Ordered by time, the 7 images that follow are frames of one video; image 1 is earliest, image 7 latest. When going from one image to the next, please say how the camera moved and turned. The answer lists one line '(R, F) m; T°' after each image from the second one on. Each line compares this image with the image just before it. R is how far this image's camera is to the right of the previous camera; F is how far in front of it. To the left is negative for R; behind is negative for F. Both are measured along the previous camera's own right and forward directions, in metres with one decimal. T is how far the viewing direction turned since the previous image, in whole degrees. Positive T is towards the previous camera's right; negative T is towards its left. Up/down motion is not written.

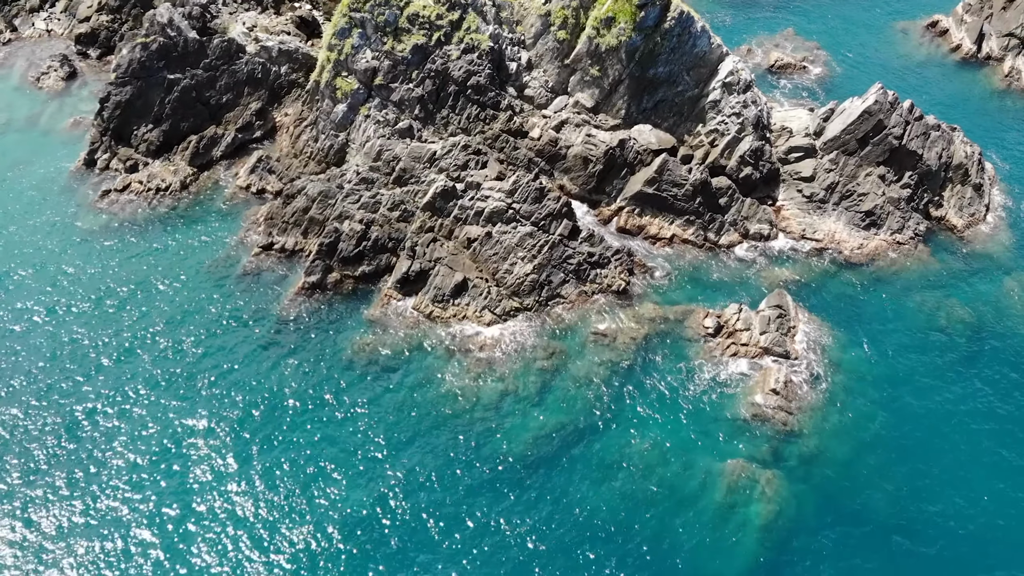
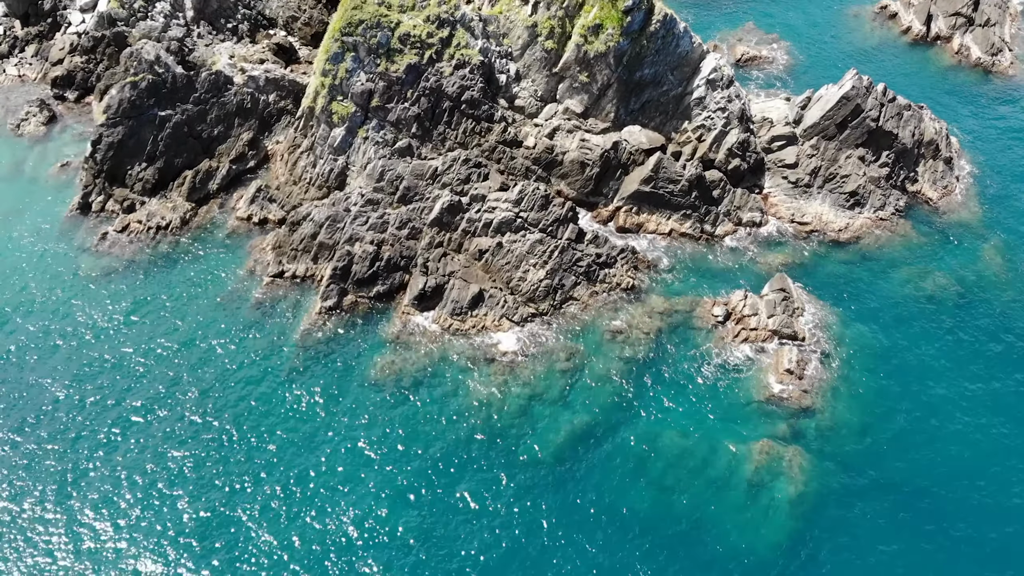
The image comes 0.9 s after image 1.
(-3.1, -0.7) m; +4°
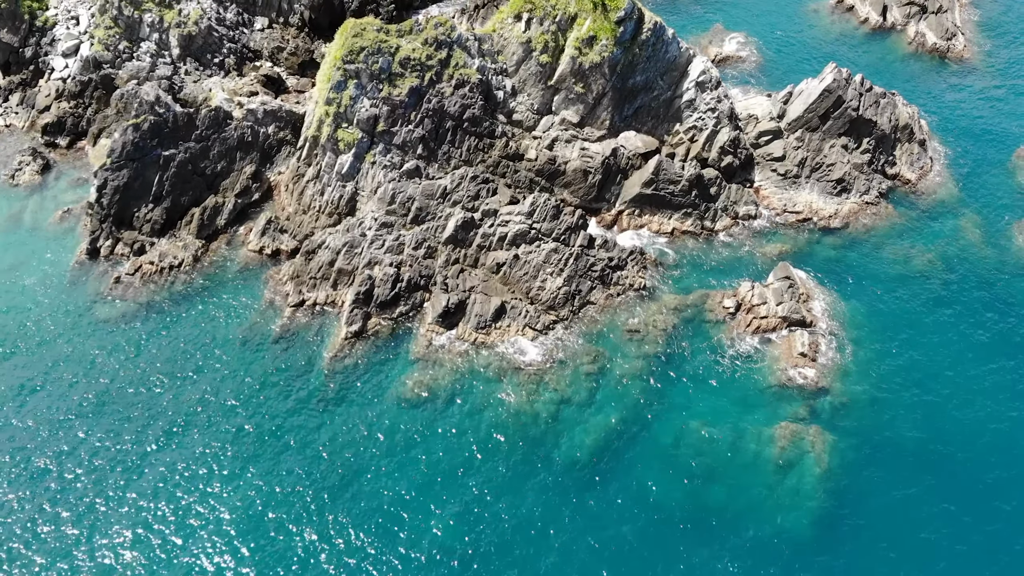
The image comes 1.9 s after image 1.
(-3.2, -0.8) m; +4°
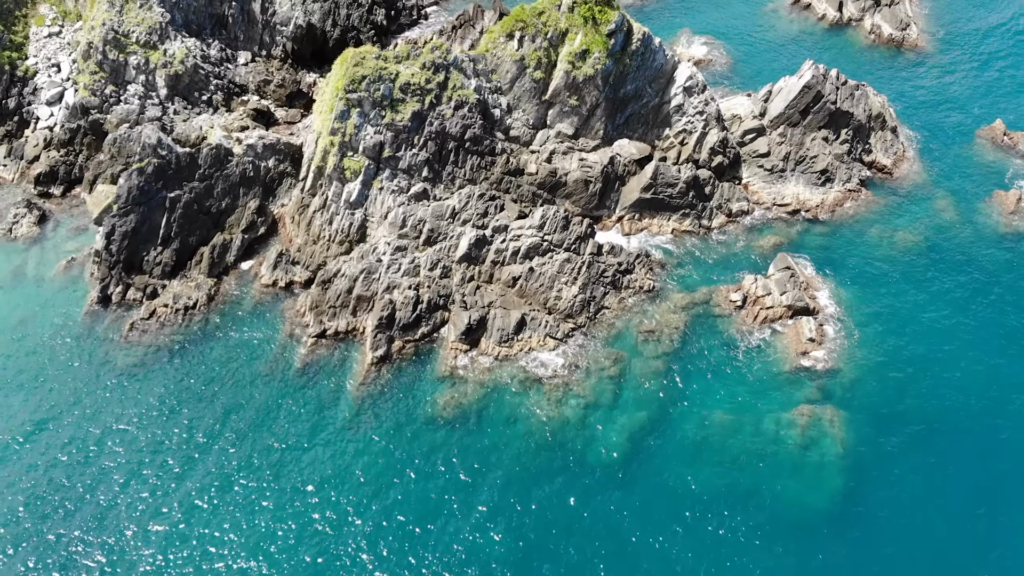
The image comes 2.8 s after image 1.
(-3.2, -0.7) m; +4°
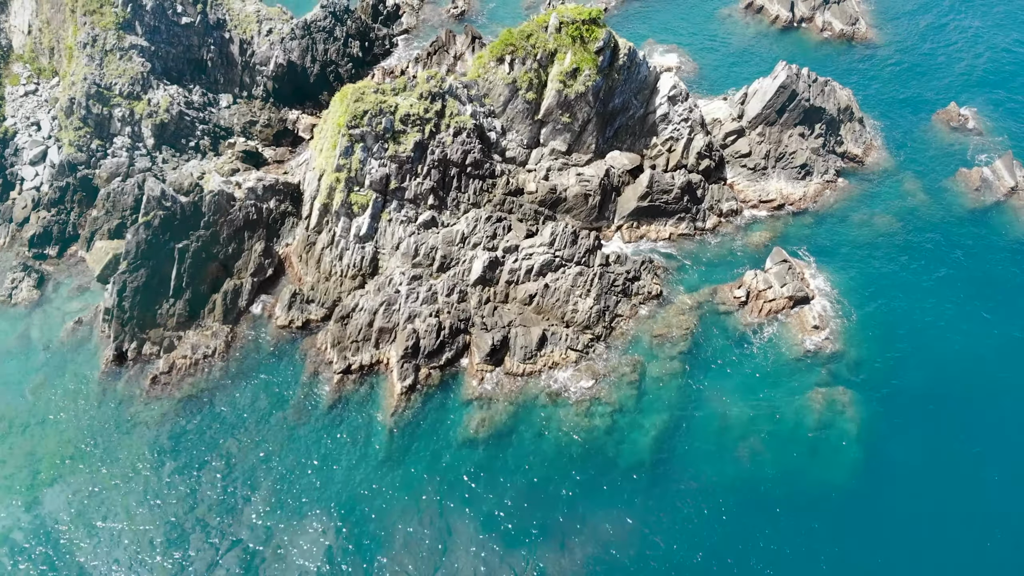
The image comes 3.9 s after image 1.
(-3.6, -0.6) m; +4°
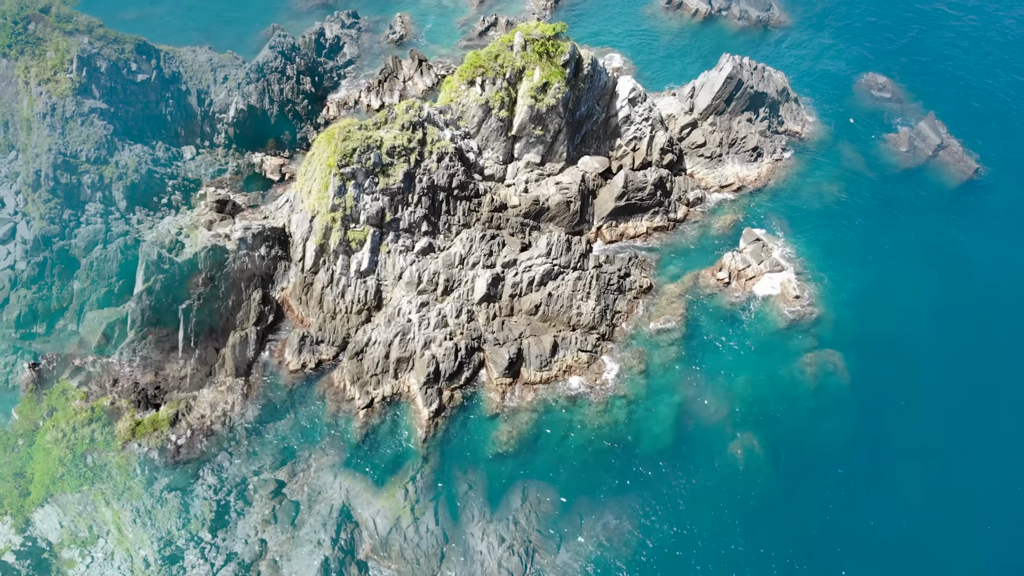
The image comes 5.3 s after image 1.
(-4.7, -1.1) m; +6°
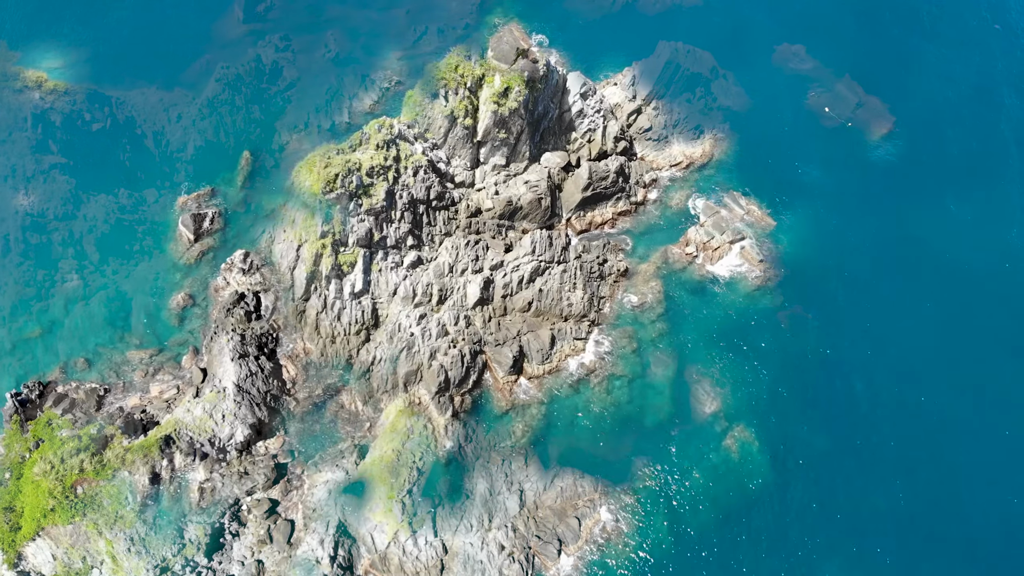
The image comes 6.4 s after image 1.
(-4.3, -1.3) m; +6°
